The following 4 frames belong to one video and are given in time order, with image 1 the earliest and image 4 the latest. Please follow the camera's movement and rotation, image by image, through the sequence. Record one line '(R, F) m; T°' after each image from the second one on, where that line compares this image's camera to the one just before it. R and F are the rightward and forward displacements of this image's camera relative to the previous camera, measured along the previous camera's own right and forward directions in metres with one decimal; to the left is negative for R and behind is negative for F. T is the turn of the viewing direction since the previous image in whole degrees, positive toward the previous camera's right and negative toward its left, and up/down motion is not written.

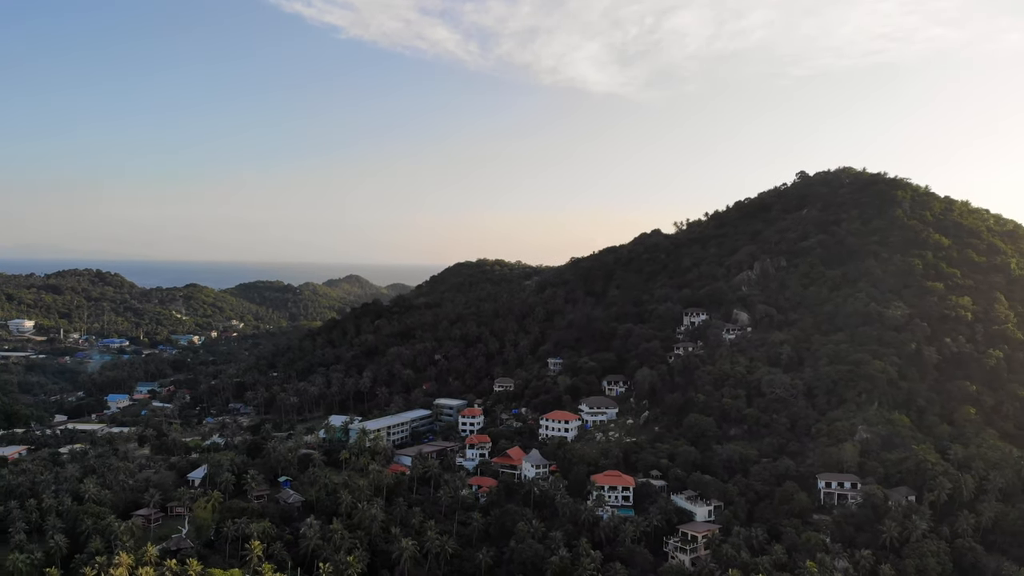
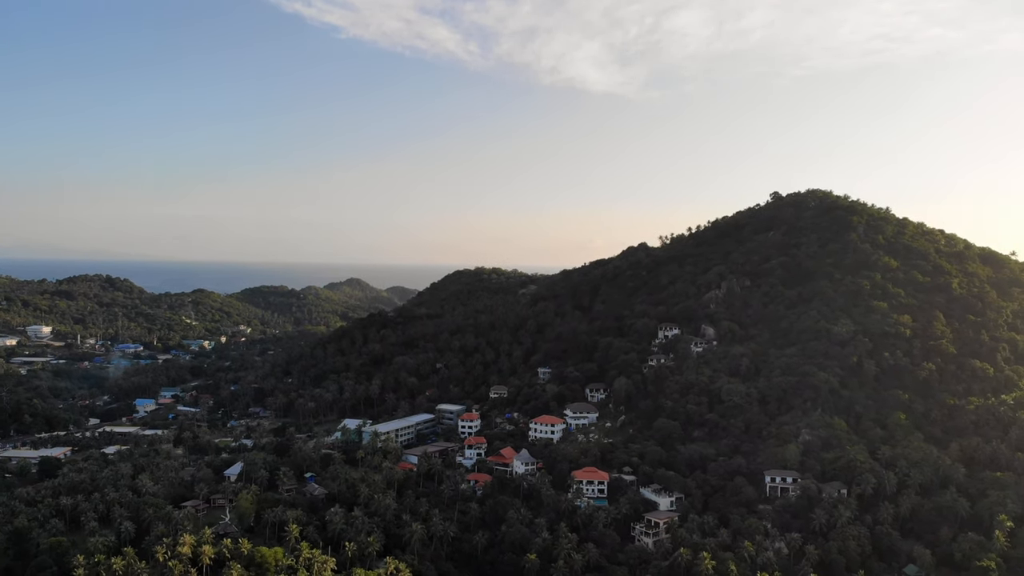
(+0.3, -4.1) m; 0°
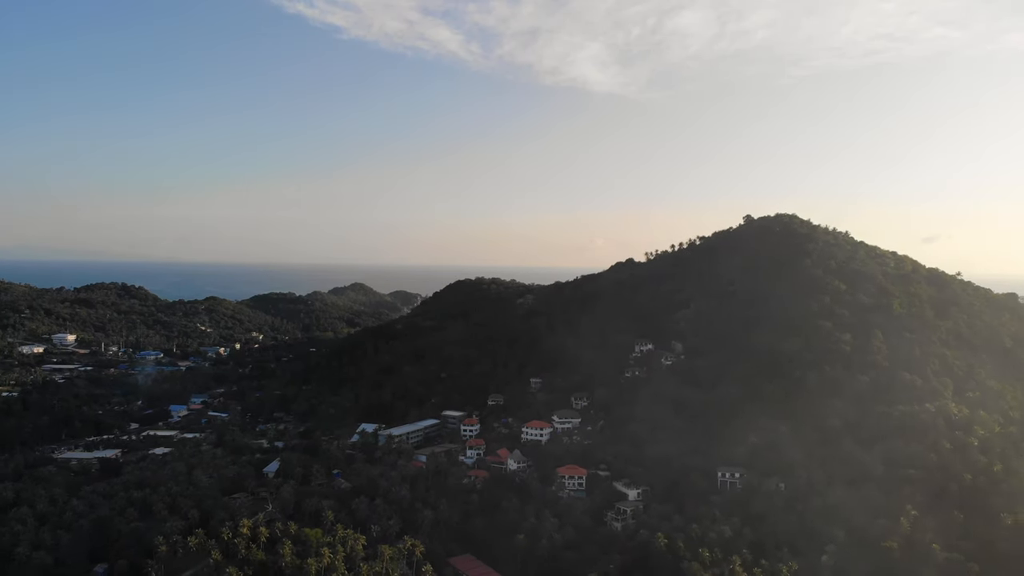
(+0.4, -5.5) m; 0°
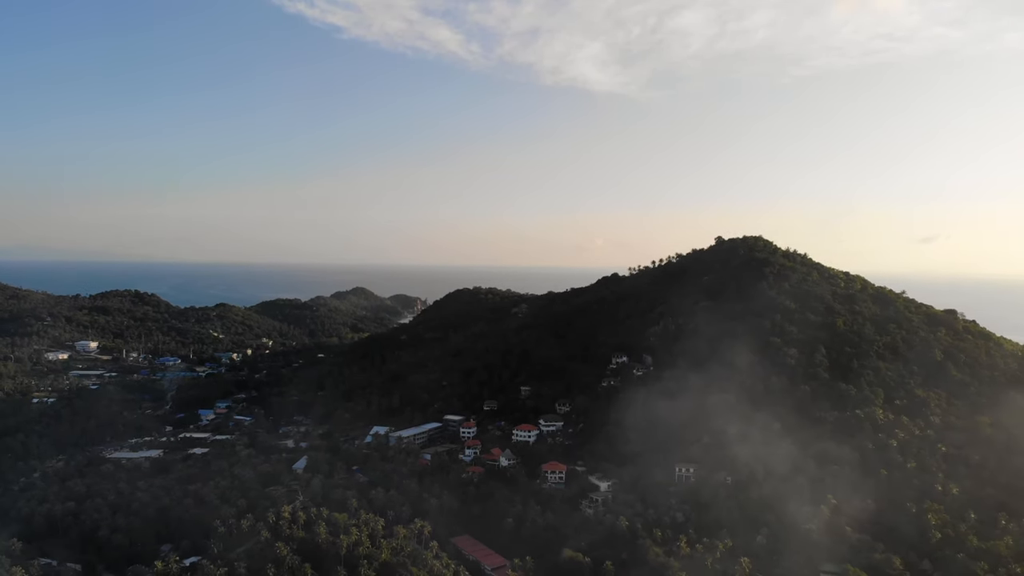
(+0.5, -6.4) m; 0°
